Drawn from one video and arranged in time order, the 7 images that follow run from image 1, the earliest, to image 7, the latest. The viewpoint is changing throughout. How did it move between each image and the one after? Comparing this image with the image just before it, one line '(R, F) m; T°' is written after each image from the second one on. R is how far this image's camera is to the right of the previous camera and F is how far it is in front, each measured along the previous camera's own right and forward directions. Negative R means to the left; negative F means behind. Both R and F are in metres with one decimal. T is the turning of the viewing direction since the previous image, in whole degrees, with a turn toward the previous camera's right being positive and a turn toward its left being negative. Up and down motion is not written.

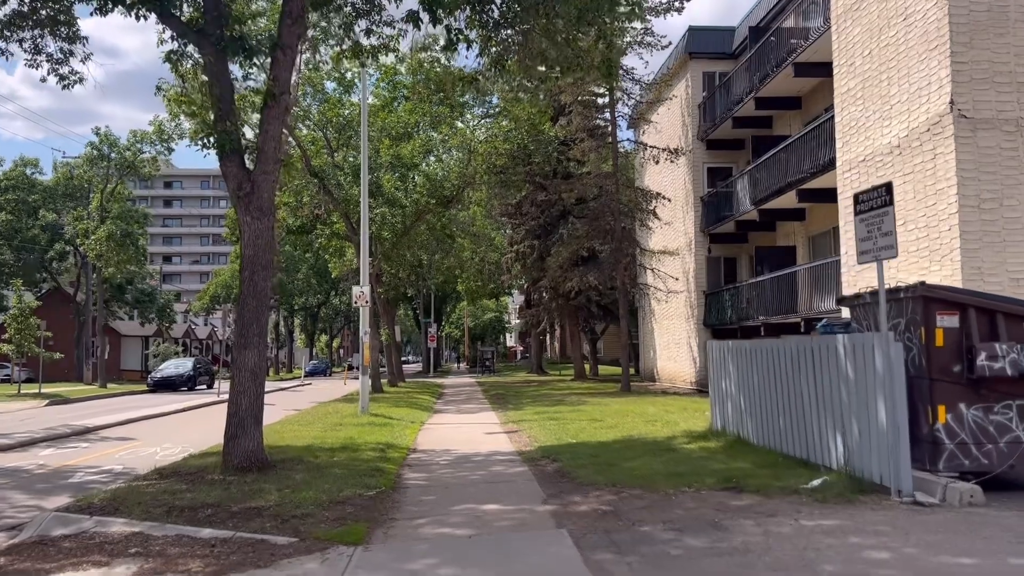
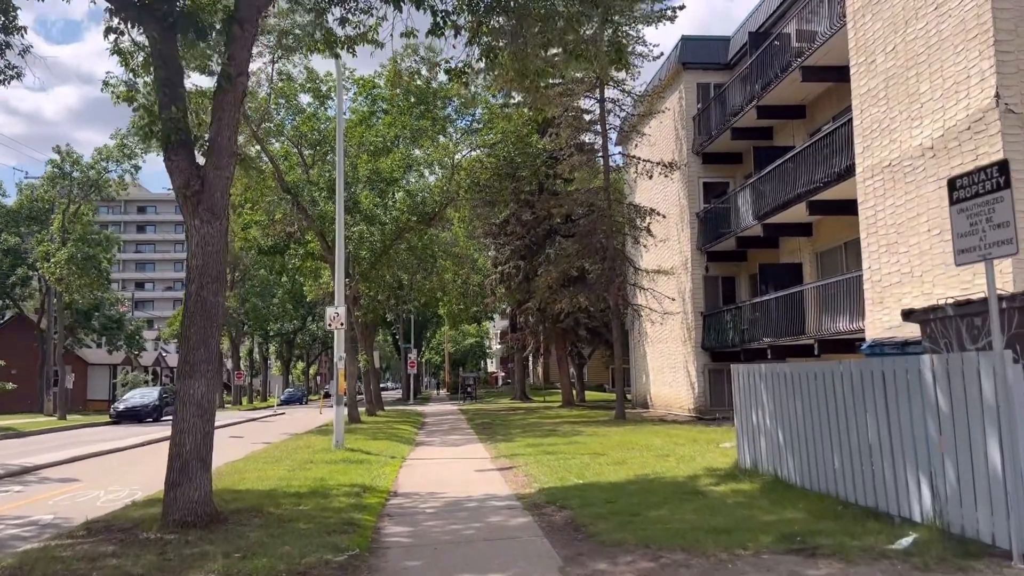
(-0.2, +1.6) m; +1°
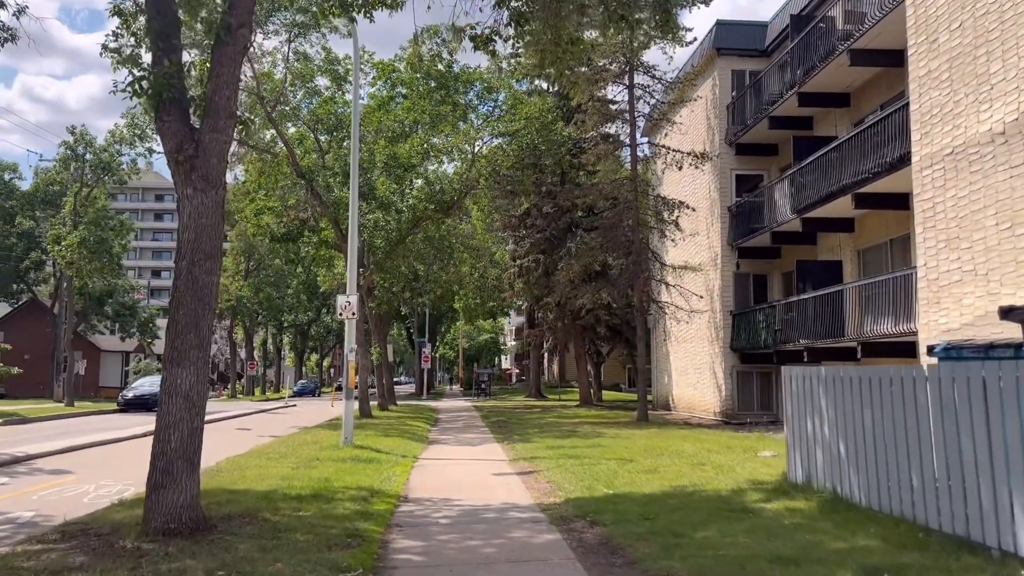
(-0.1, +1.1) m; -1°
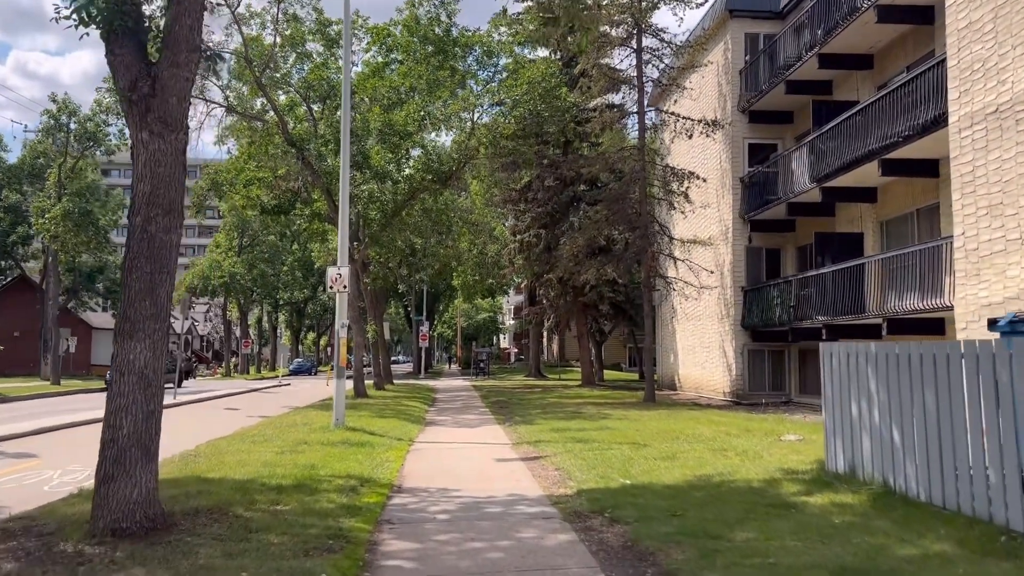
(-0.1, +1.1) m; 0°
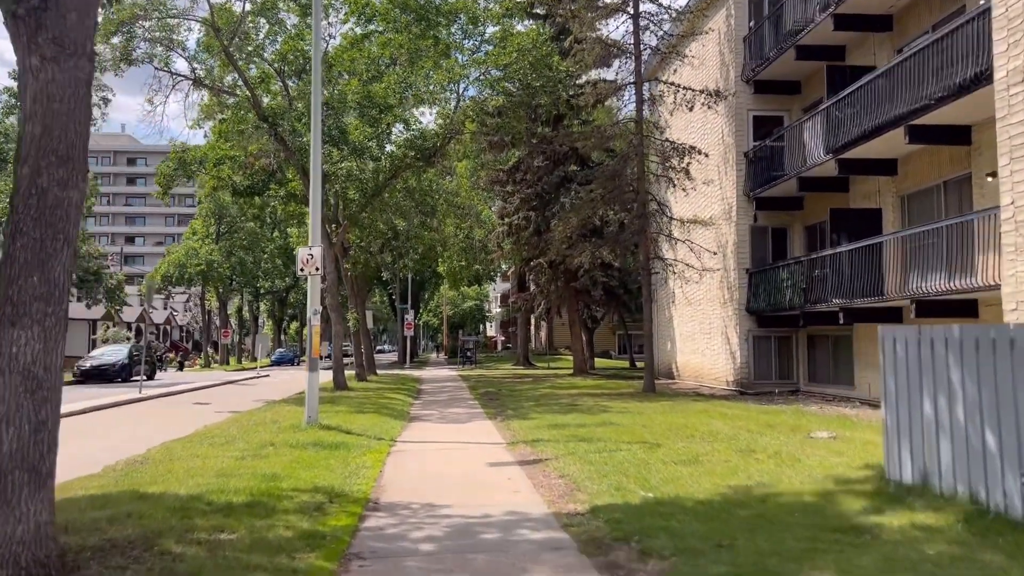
(-0.1, +1.5) m; +1°
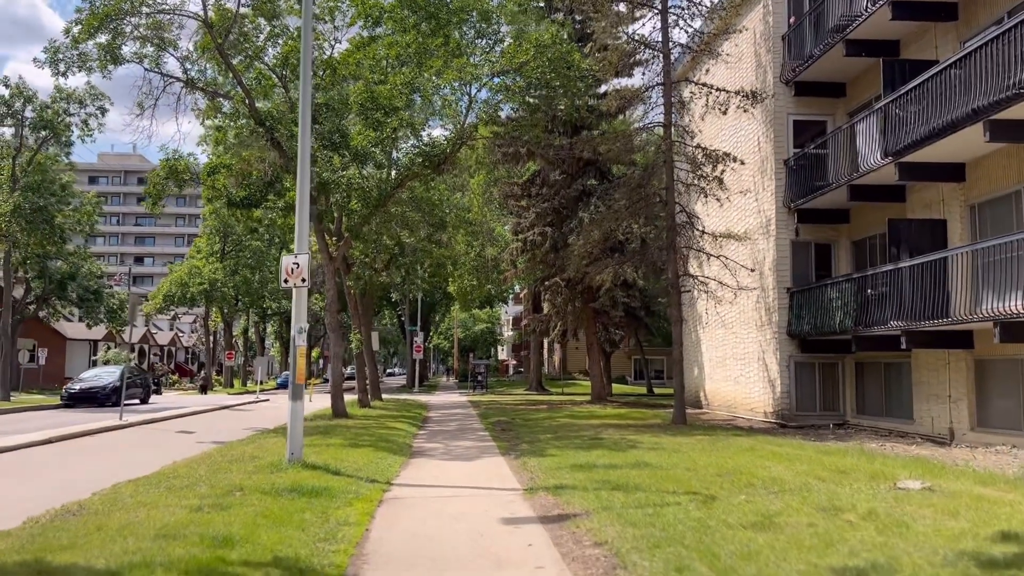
(-0.1, +1.9) m; -1°
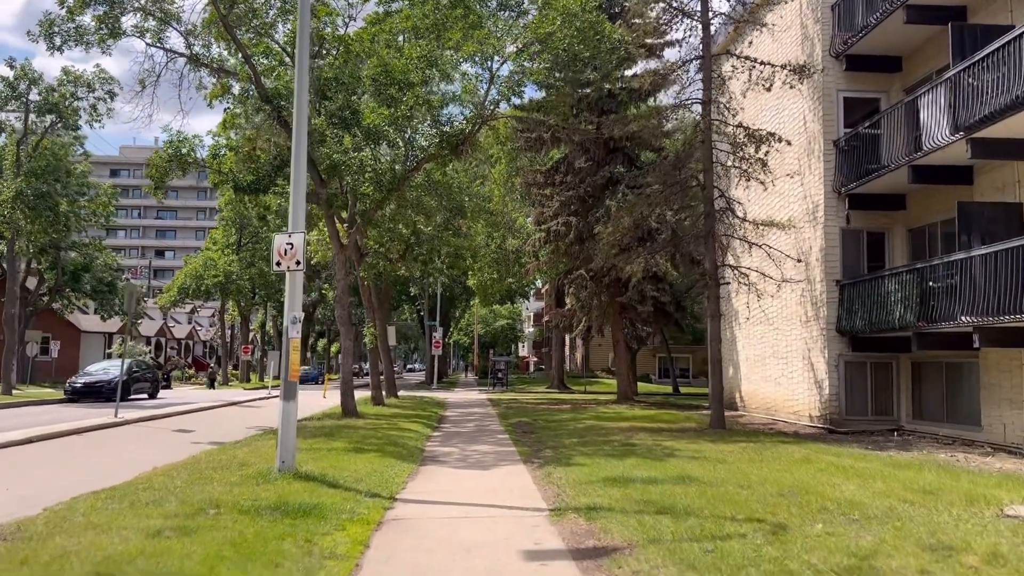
(0.0, +1.5) m; -1°
